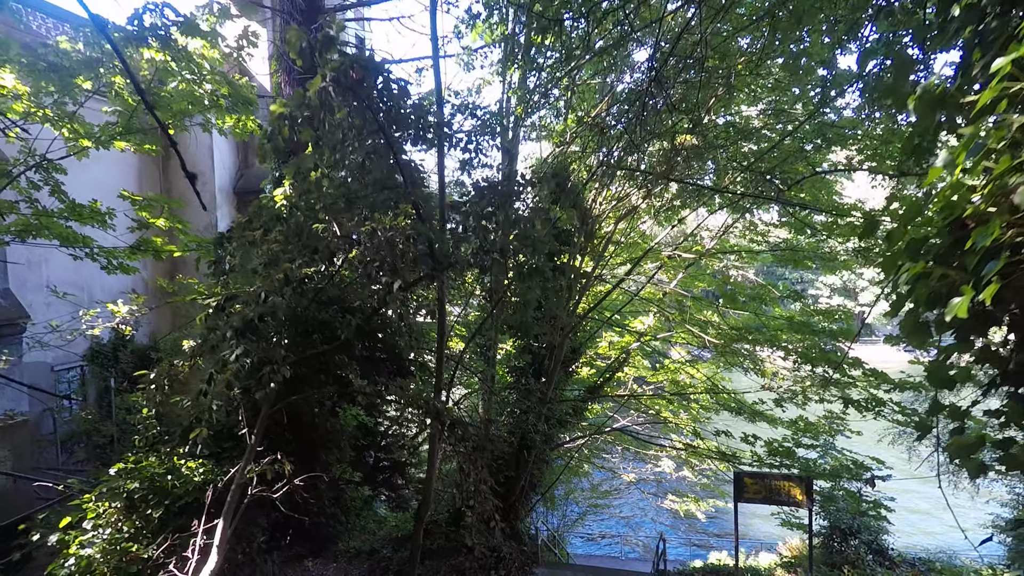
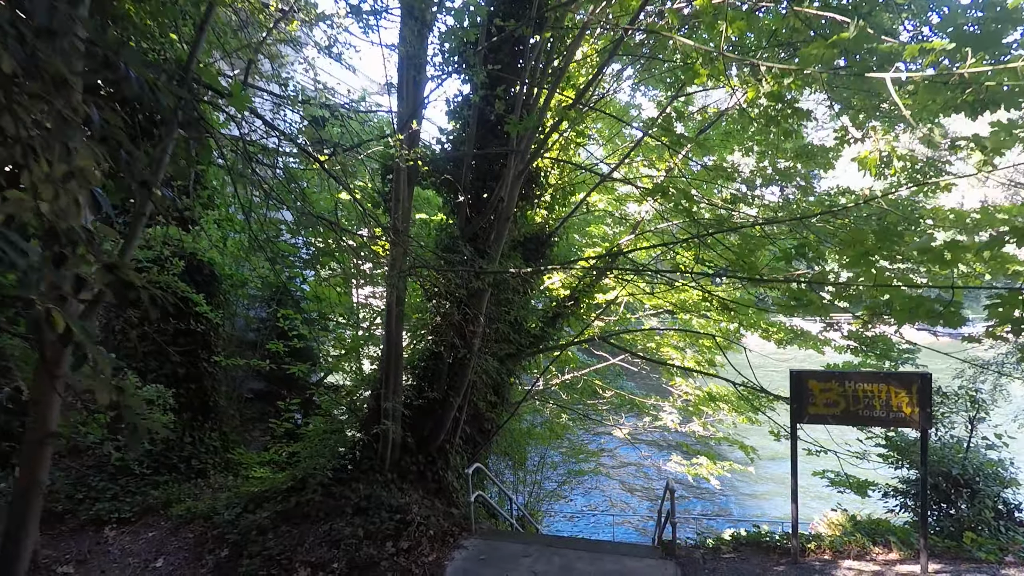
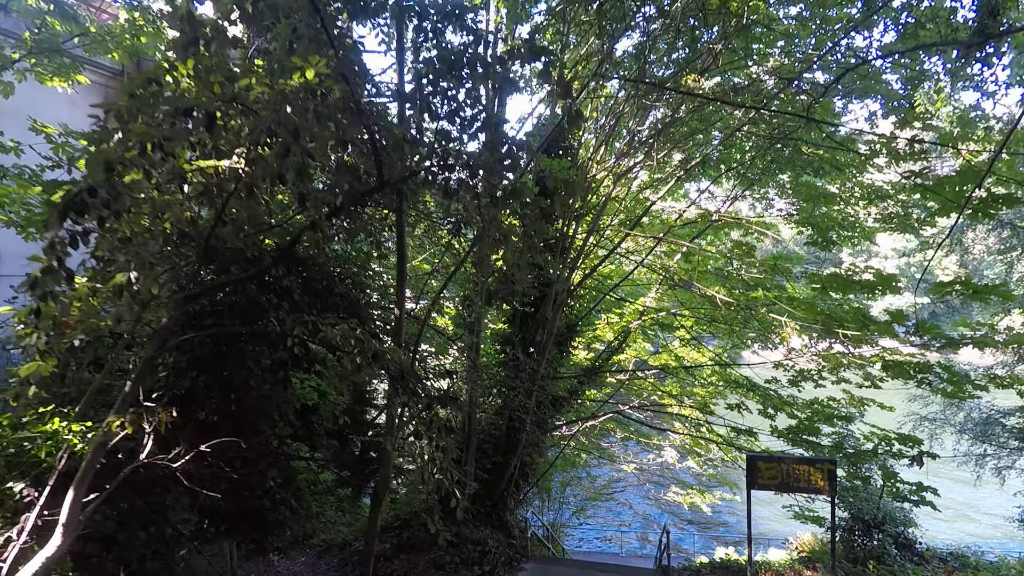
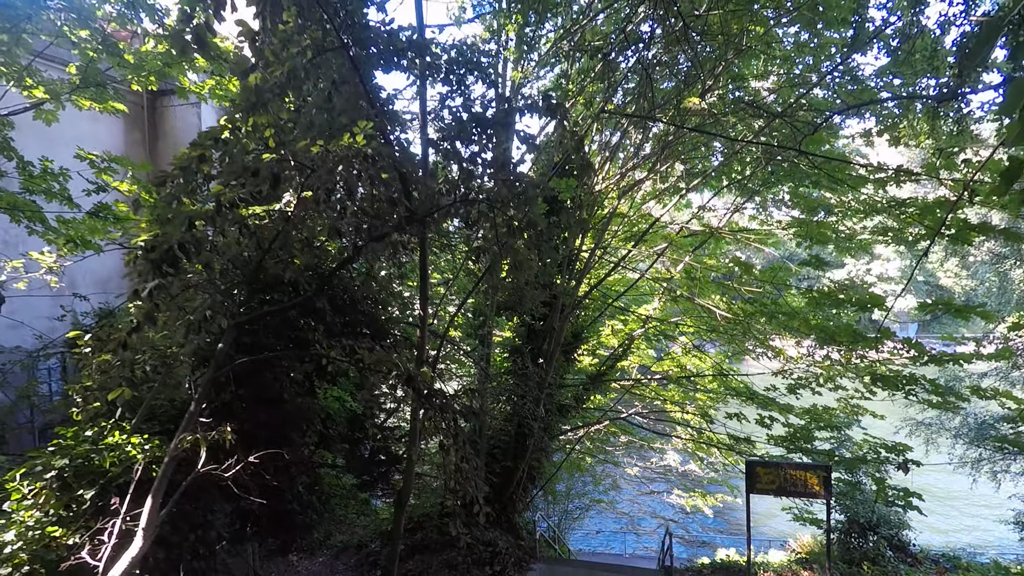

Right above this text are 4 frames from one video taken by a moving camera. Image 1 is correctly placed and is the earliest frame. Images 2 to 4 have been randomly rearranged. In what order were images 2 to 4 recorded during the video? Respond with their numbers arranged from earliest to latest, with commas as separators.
4, 3, 2
